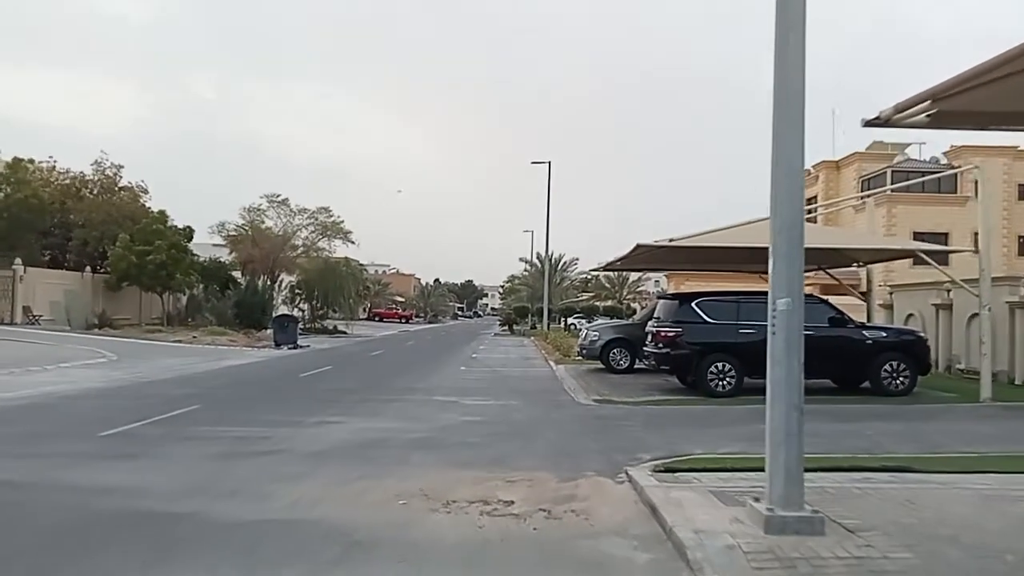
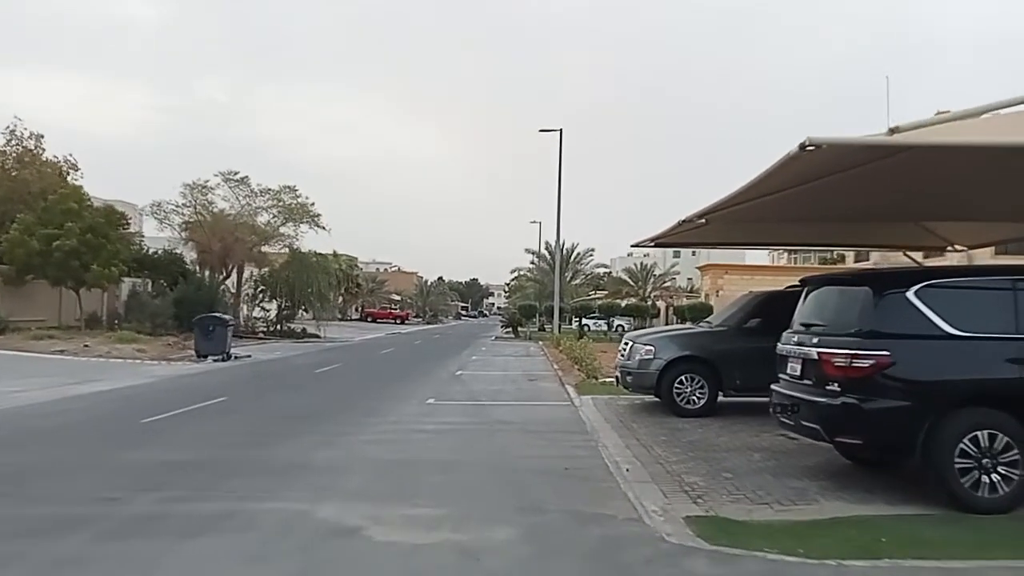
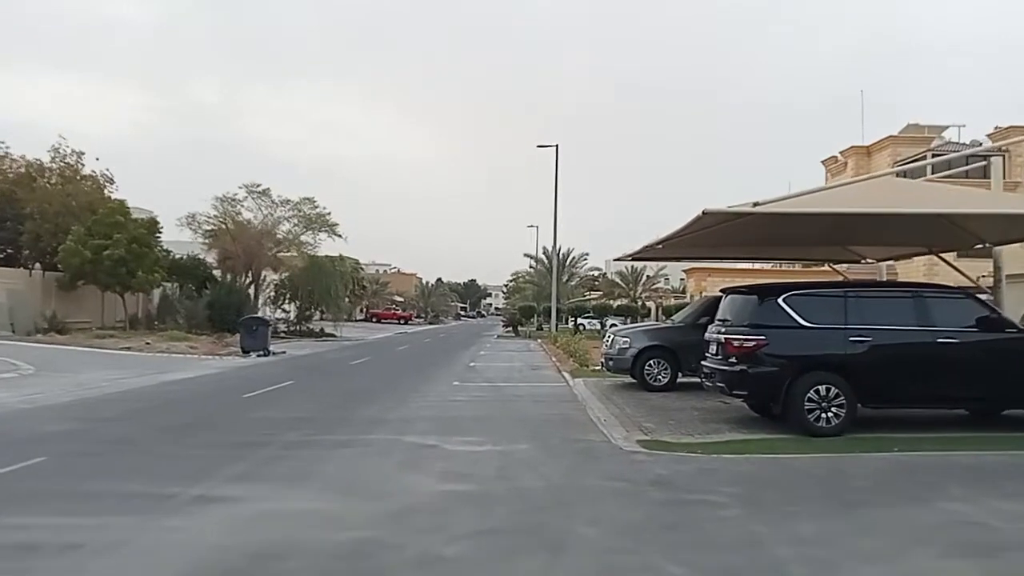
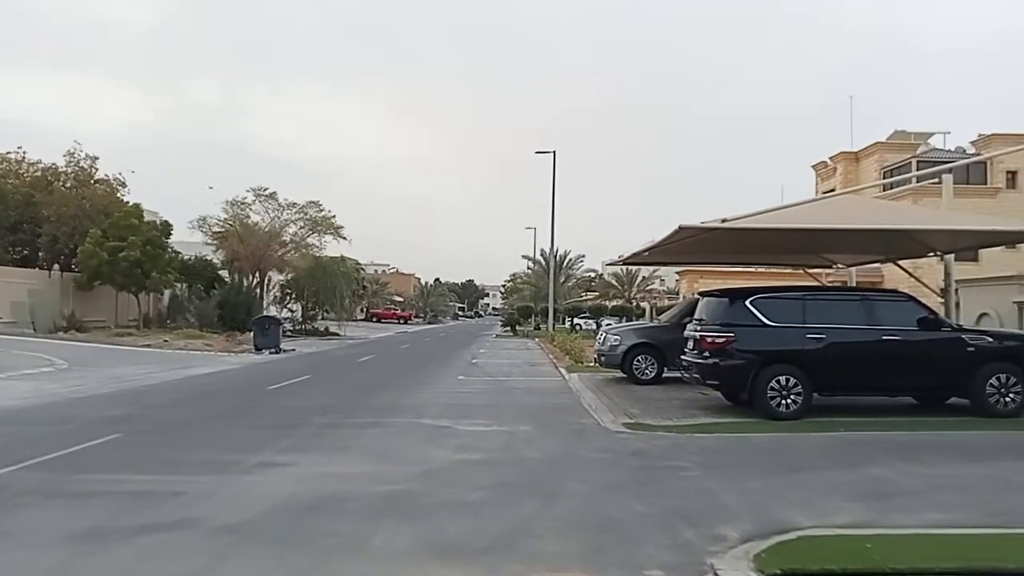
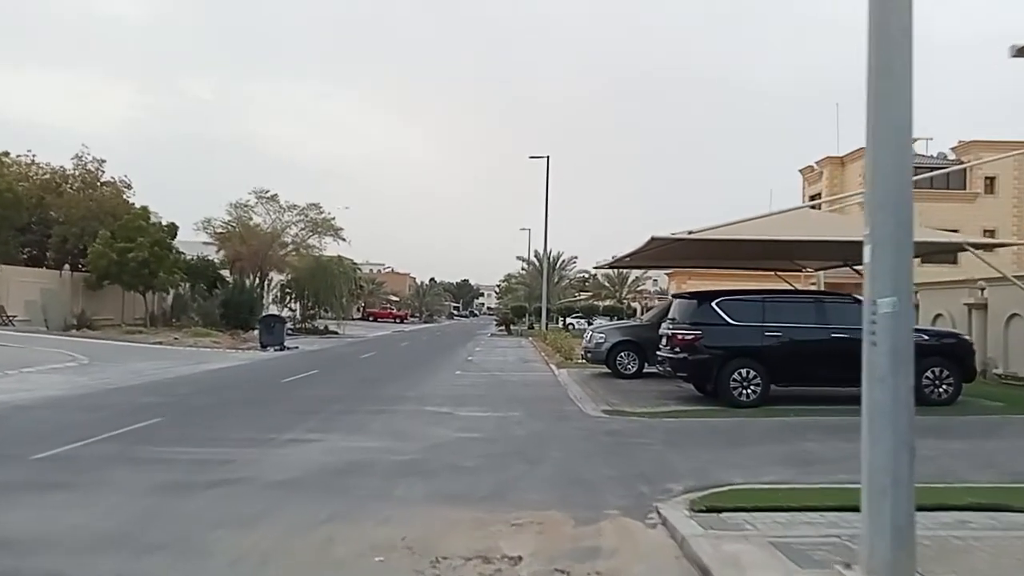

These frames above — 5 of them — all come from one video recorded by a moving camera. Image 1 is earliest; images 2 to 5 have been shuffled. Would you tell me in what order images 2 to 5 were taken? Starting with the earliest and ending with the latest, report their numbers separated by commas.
5, 4, 3, 2
